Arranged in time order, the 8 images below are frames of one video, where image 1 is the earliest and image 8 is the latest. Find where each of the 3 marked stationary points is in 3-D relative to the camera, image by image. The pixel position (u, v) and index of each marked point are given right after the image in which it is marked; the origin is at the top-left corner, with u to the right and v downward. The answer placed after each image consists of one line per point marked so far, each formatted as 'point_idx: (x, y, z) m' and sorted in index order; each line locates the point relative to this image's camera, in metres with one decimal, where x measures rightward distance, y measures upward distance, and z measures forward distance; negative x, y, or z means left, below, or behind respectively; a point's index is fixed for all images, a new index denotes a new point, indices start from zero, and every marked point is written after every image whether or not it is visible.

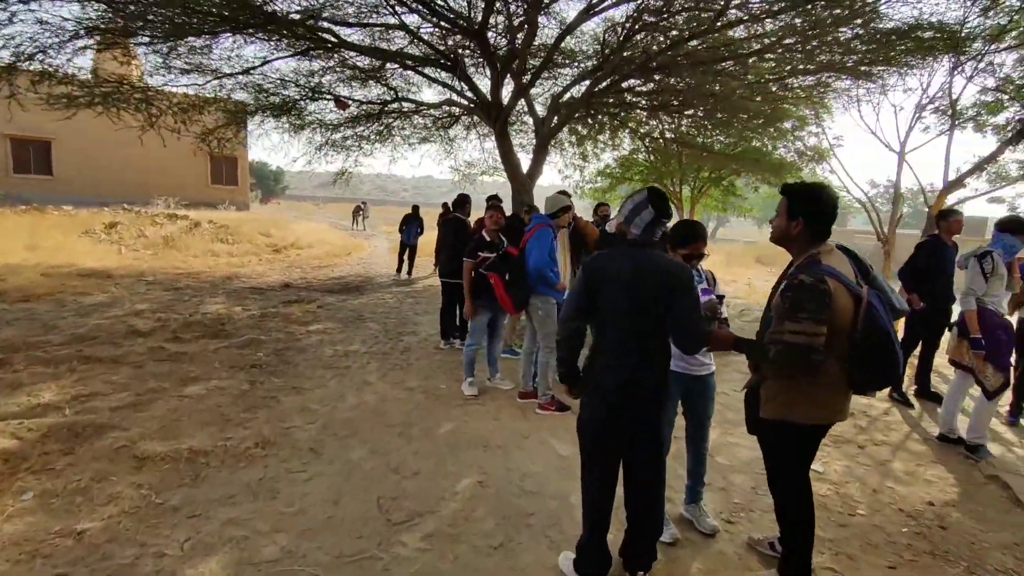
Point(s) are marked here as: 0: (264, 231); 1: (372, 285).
0: (-8.1, +1.8, +17.9) m
1: (-2.8, 0.0, +11.1) m
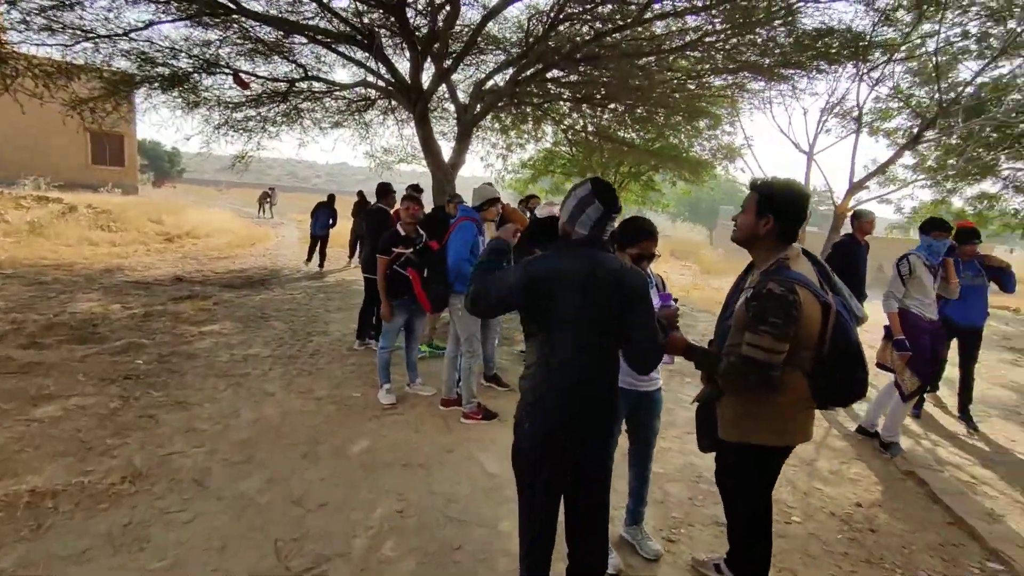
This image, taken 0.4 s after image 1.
0: (-10.5, +2.0, +16.2) m
1: (-4.3, +0.2, +10.3) m
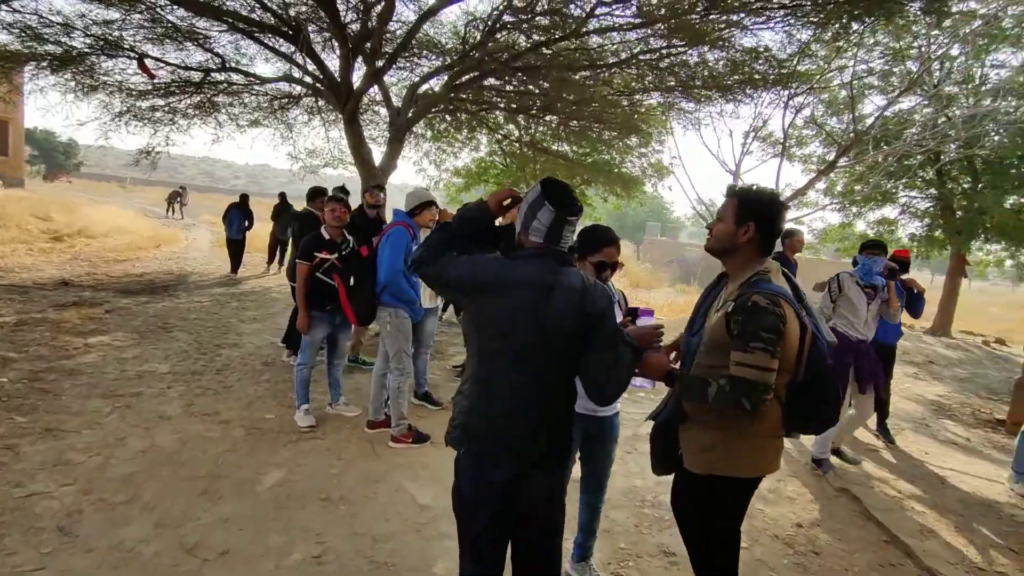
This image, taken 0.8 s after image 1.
0: (-12.4, +1.9, +14.5) m
1: (-5.5, 0.0, +9.4) m
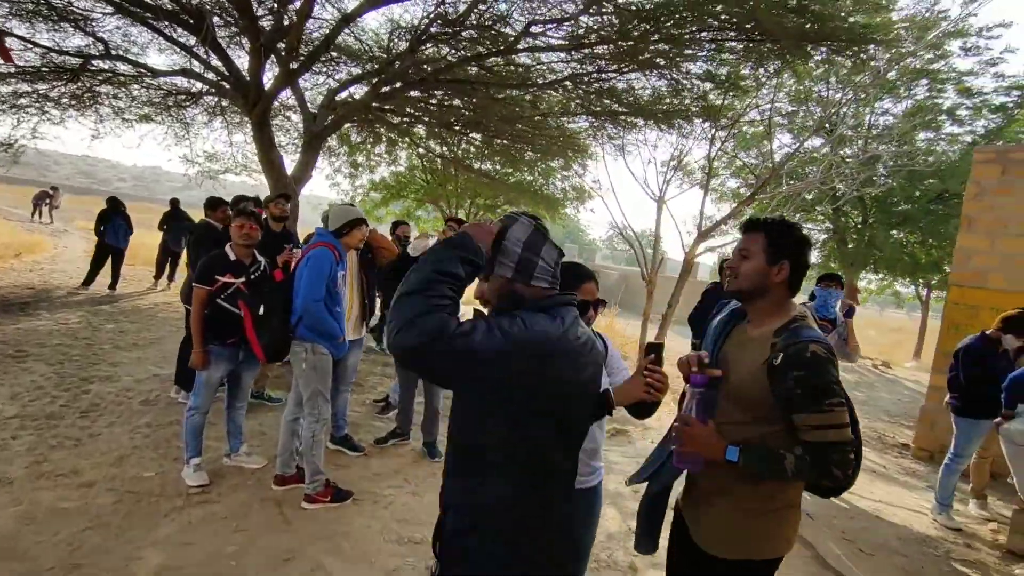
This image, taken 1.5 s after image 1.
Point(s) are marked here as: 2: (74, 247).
0: (-14.2, +1.6, +12.1) m
1: (-6.7, -0.2, +8.0) m
2: (-12.1, +1.2, +15.4) m
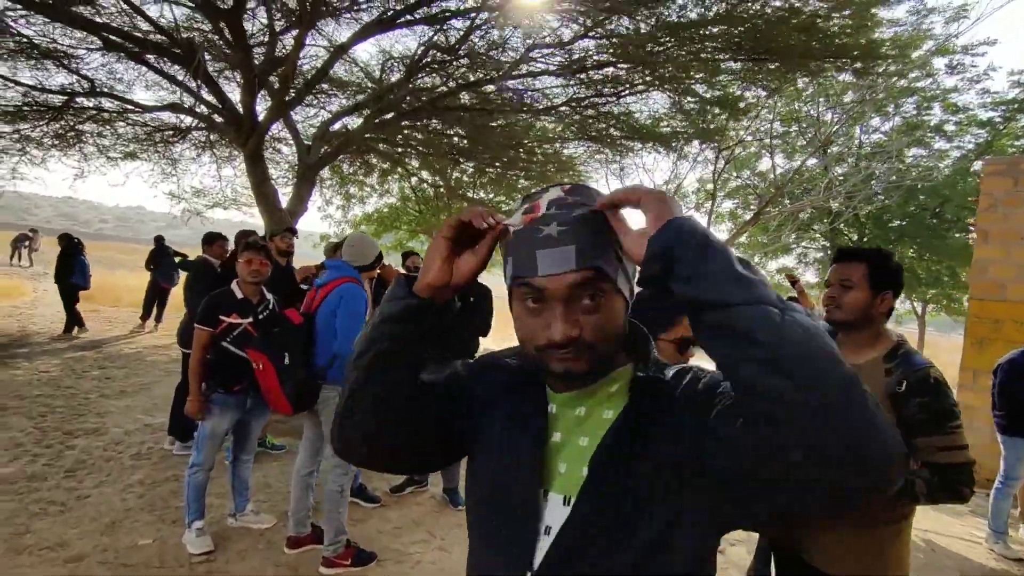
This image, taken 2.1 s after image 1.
0: (-14.3, +0.5, +11.5) m
1: (-6.6, -0.8, +7.6) m
2: (-12.2, 0.0, +14.9) m
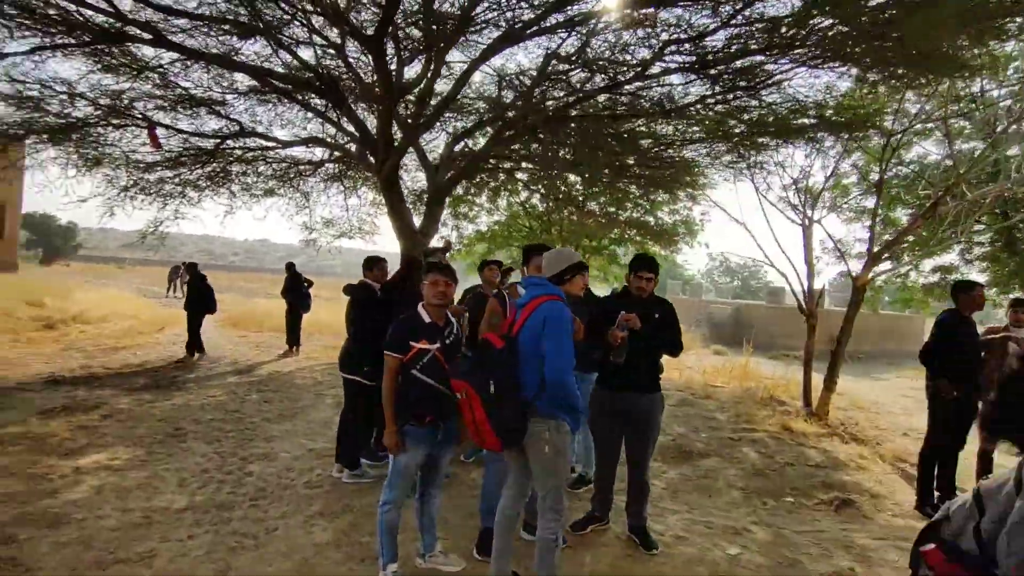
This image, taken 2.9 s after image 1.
0: (-11.6, -0.3, +13.4) m
1: (-4.7, -1.3, +8.2) m
2: (-9.0, -0.9, +16.3) m
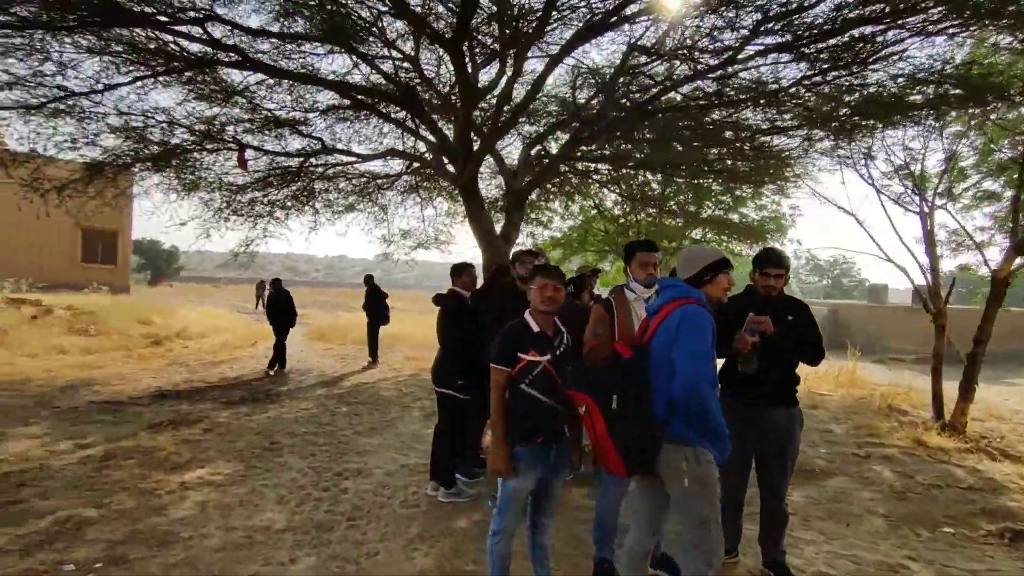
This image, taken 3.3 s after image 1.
0: (-9.7, -0.8, +14.4) m
1: (-3.4, -1.5, +8.4) m
2: (-6.7, -1.3, +17.0) m
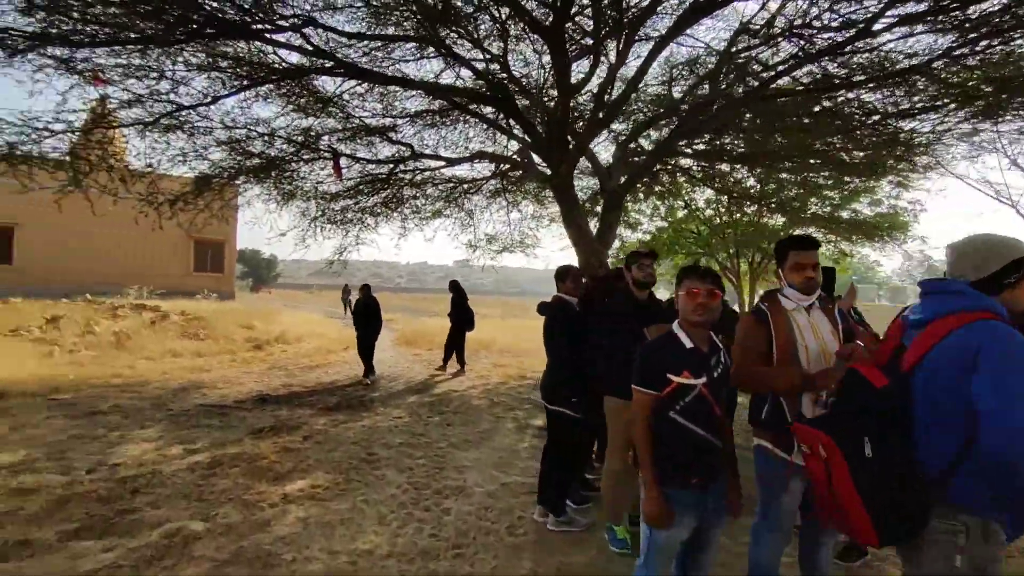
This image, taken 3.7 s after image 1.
0: (-7.4, -1.0, +15.2) m
1: (-2.0, -1.6, +8.4) m
2: (-4.1, -1.5, +17.4) m
